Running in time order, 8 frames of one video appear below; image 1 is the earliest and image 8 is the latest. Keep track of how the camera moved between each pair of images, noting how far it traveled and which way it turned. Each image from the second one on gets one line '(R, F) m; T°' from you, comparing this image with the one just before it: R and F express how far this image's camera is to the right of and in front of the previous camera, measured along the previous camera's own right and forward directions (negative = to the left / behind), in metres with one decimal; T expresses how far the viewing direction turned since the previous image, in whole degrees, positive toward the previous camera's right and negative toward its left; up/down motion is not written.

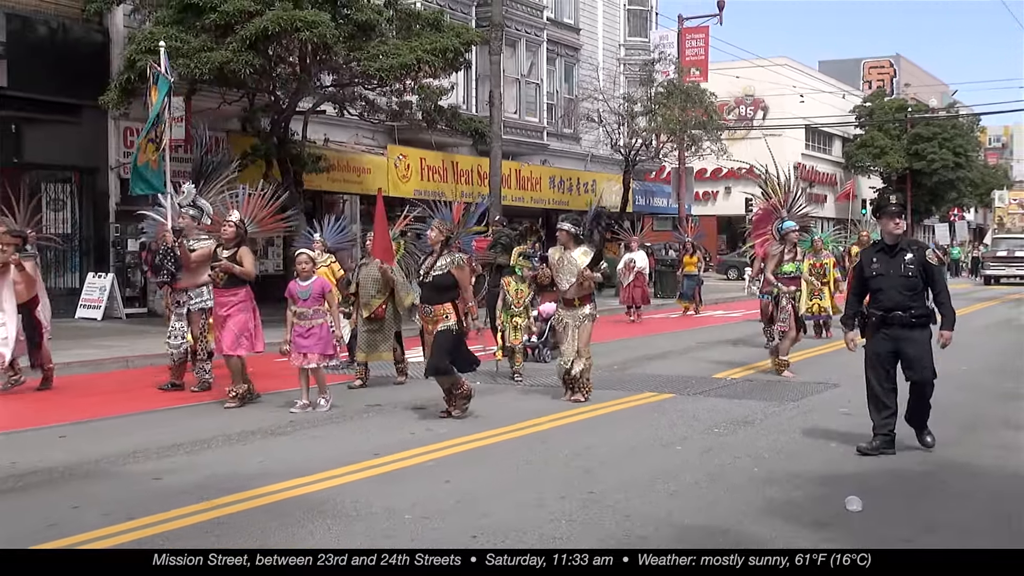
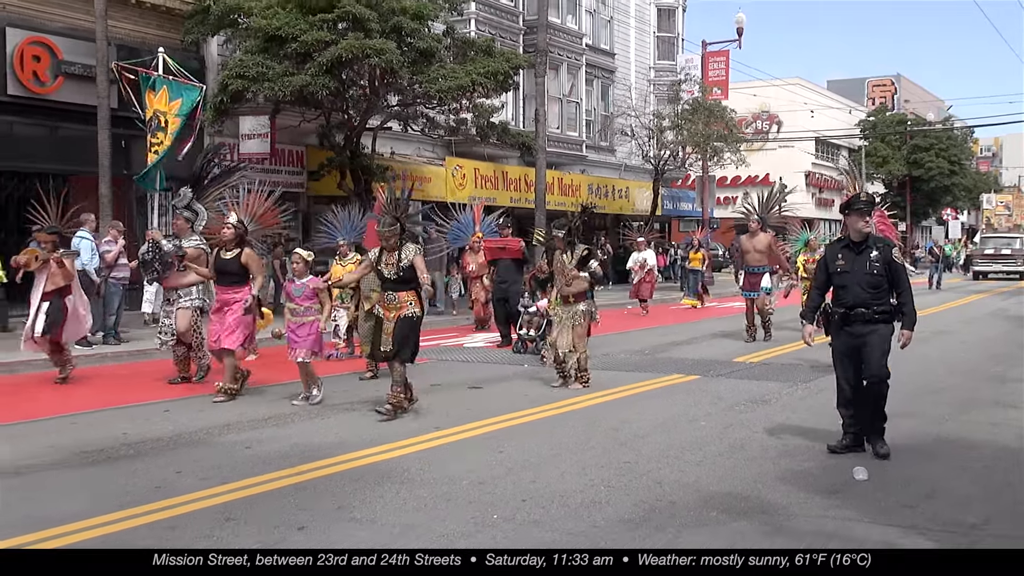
(-0.3, -0.7) m; -1°
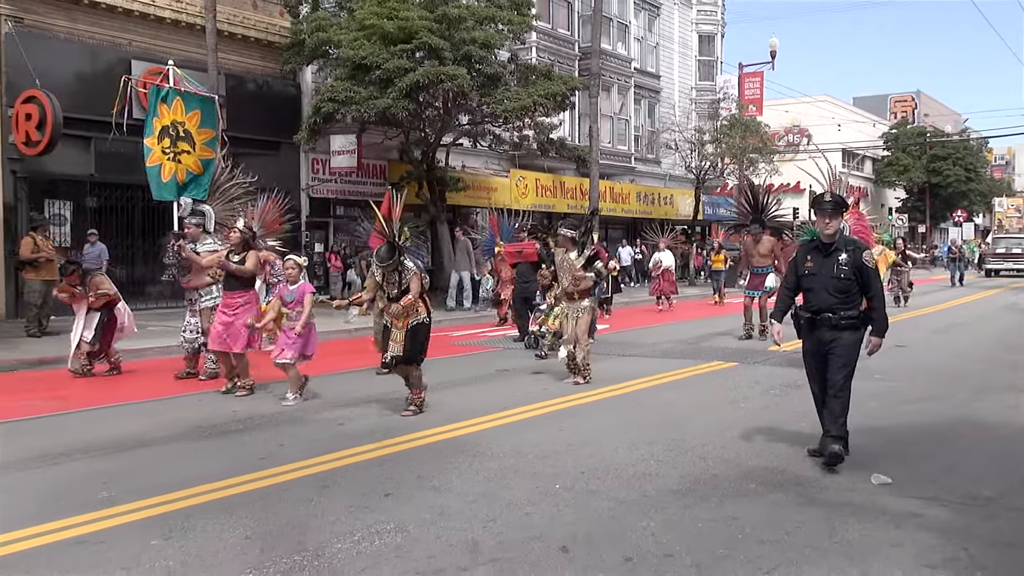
(-0.3, -0.7) m; -2°
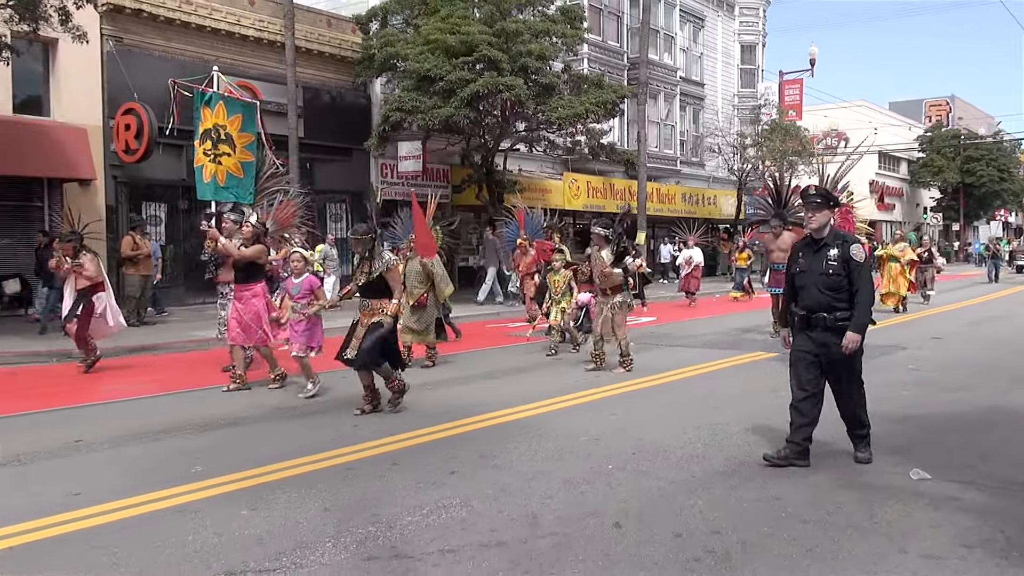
(-0.2, -0.5) m; -2°
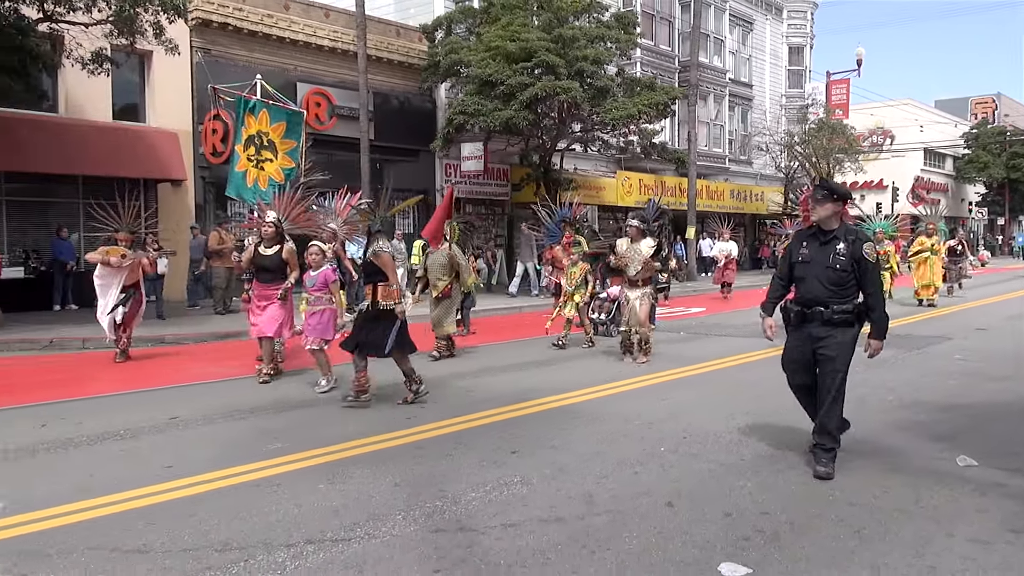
(-0.2, -0.4) m; -3°
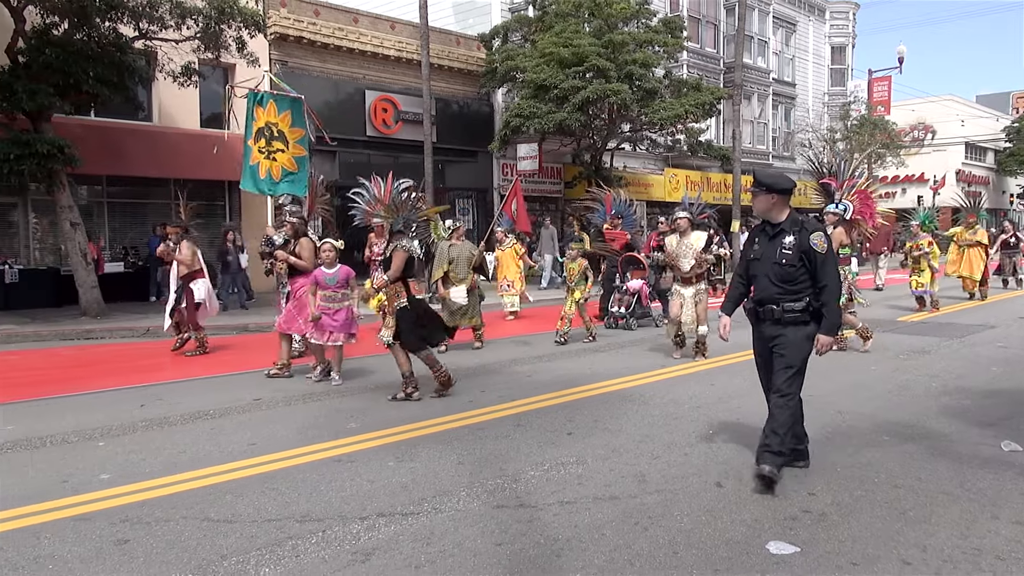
(-0.2, -0.5) m; -3°
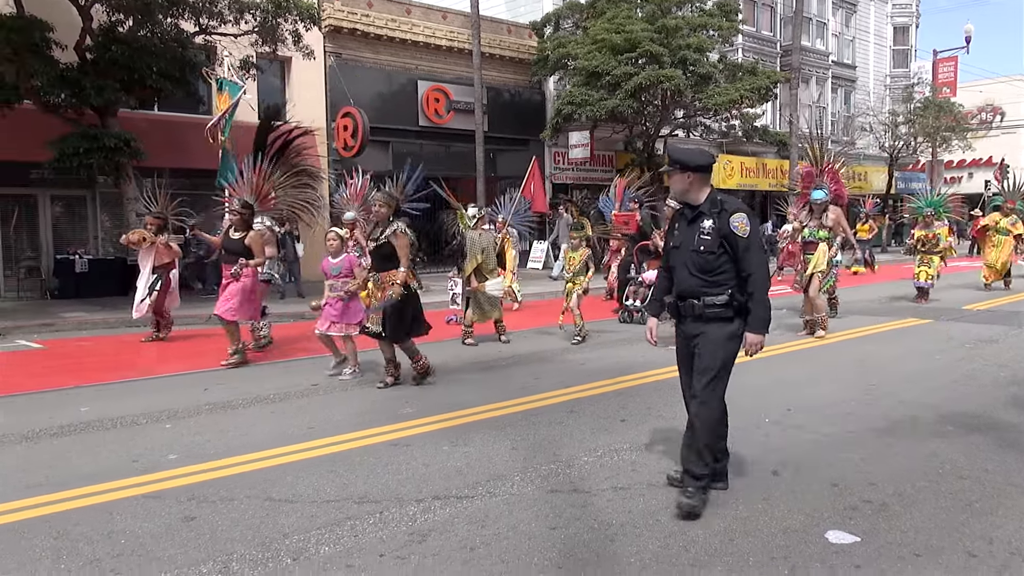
(-0.1, 0.0) m; -3°
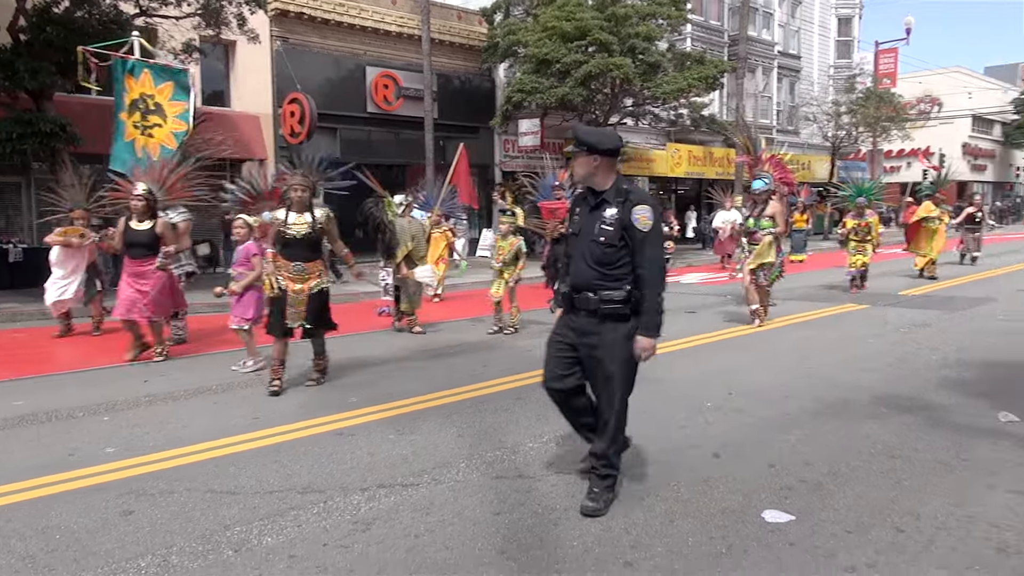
(+0.2, 0.0) m; +3°
